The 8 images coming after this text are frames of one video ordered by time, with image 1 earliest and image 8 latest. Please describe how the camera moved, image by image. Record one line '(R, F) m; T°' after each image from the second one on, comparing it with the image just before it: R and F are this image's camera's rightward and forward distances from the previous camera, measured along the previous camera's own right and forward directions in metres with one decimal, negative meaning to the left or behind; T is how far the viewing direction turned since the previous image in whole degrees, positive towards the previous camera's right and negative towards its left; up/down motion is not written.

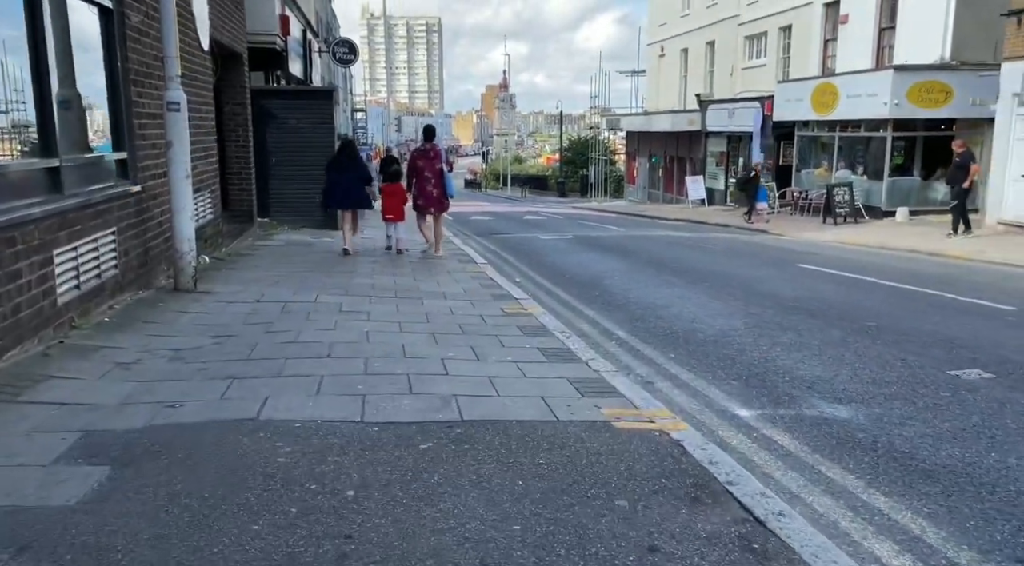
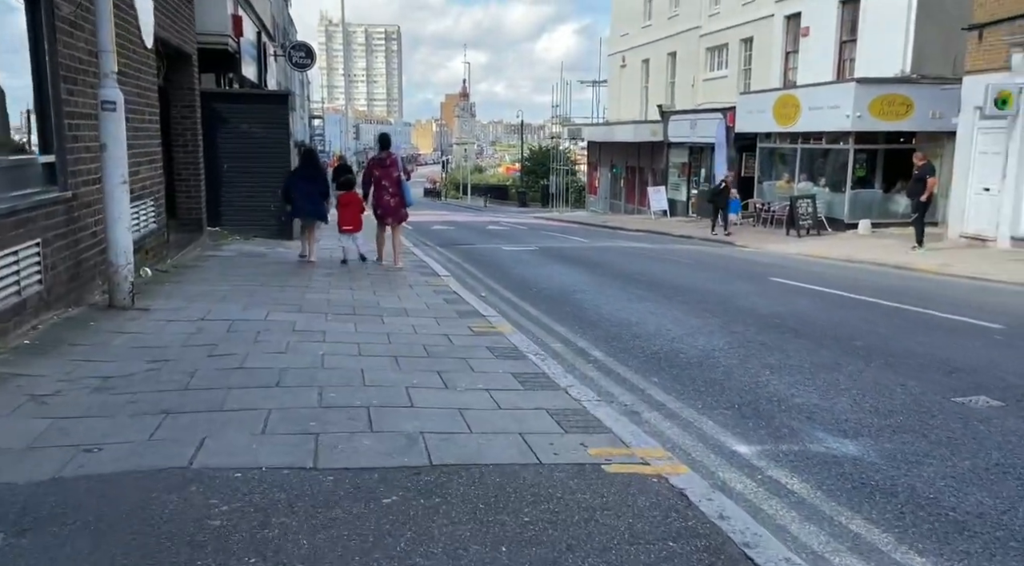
(-0.1, +0.6) m; +3°
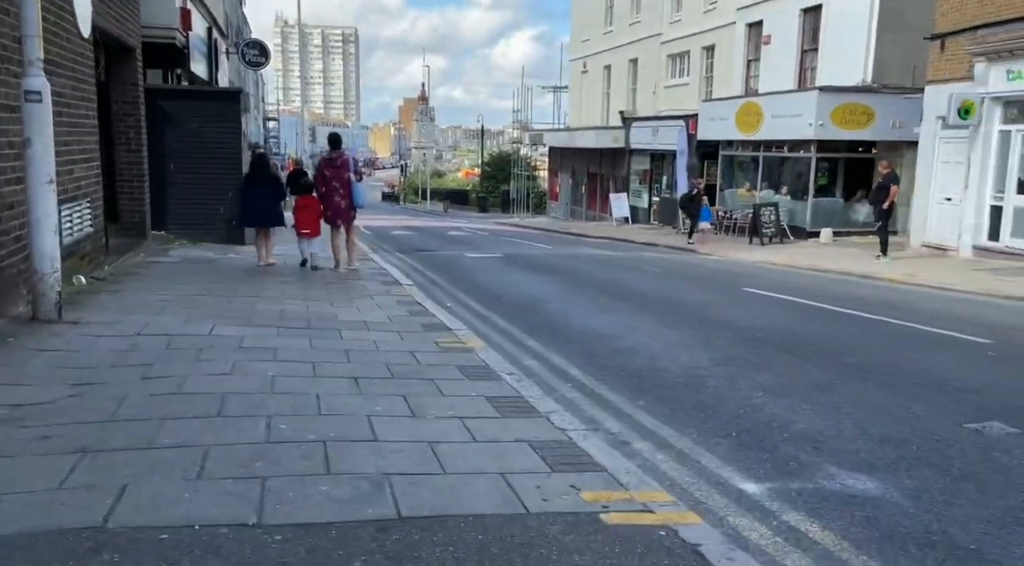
(-0.1, +0.6) m; +3°
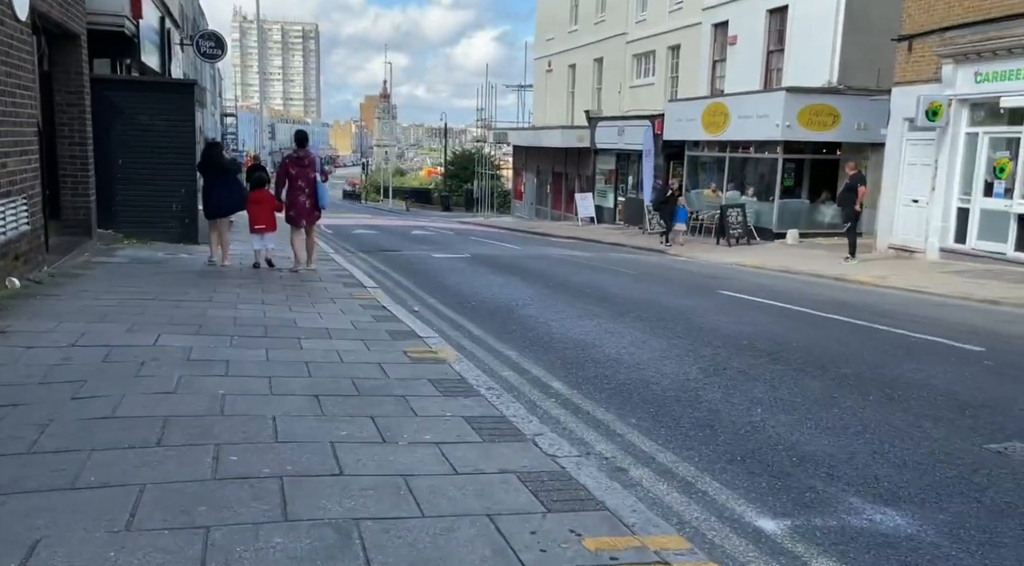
(-0.1, +0.5) m; +2°
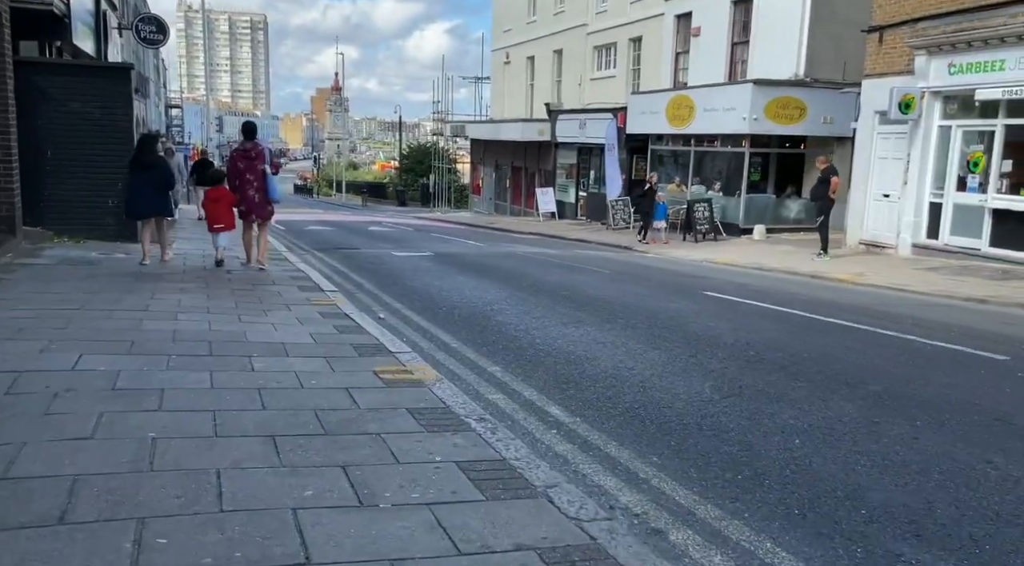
(-0.2, +0.9) m; +3°
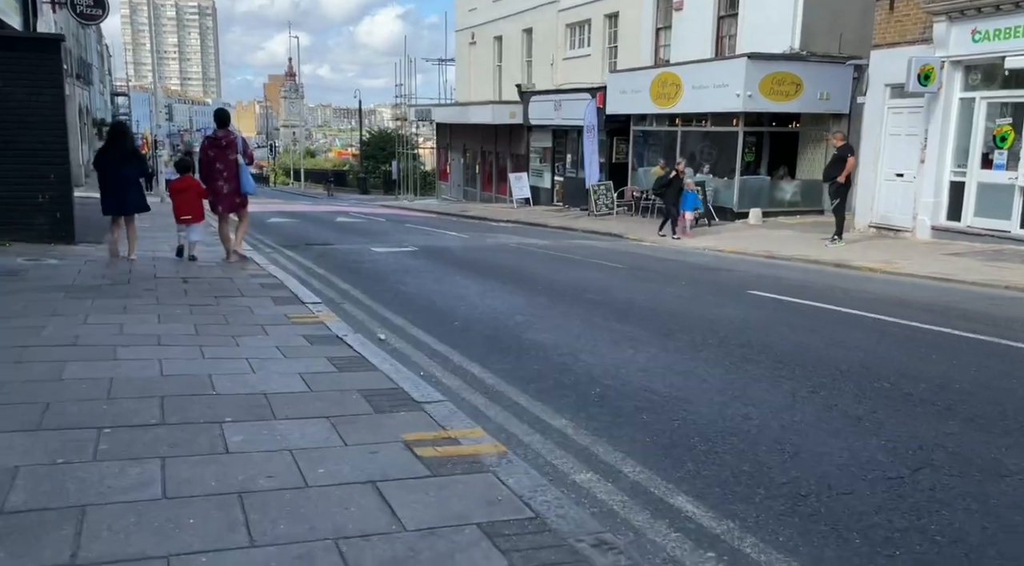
(-0.6, +1.8) m; +3°
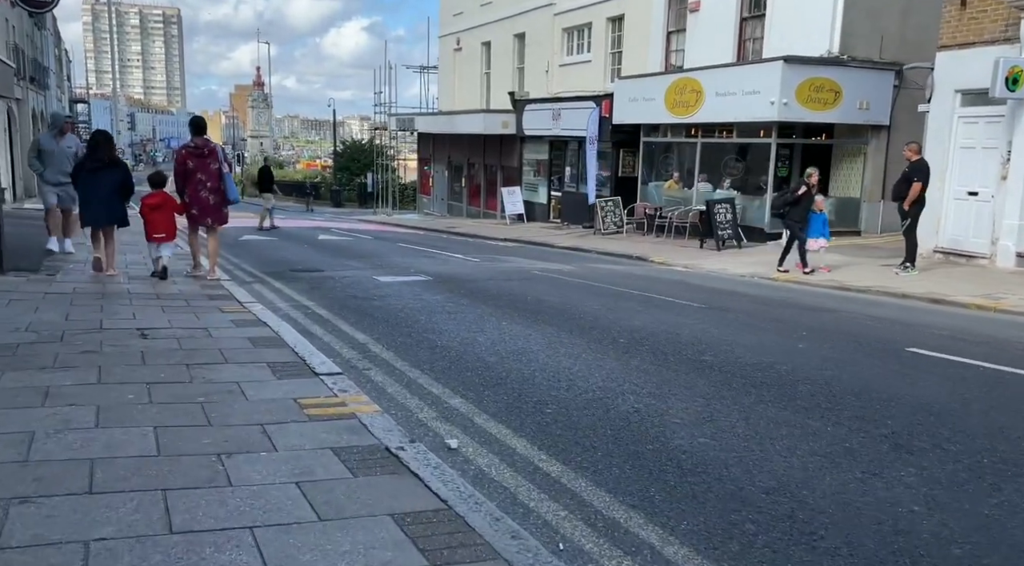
(-0.9, +2.6) m; +2°
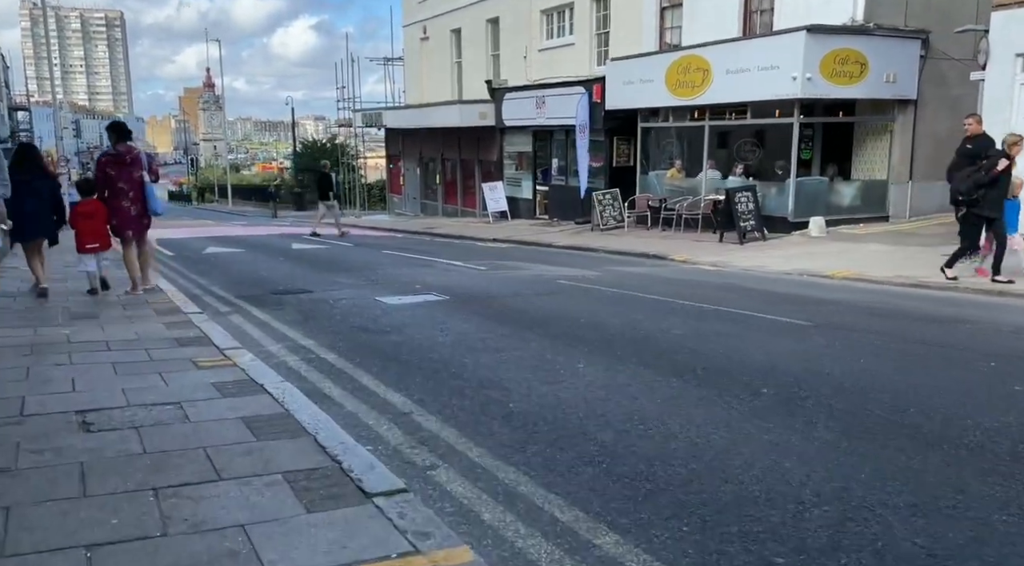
(-0.8, +2.3) m; +2°
